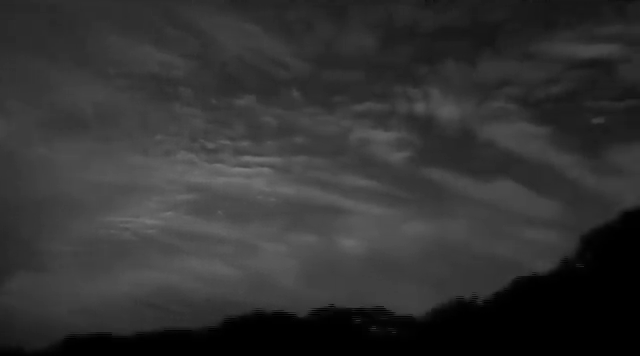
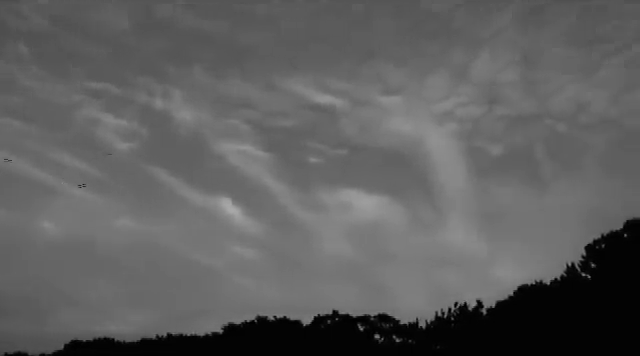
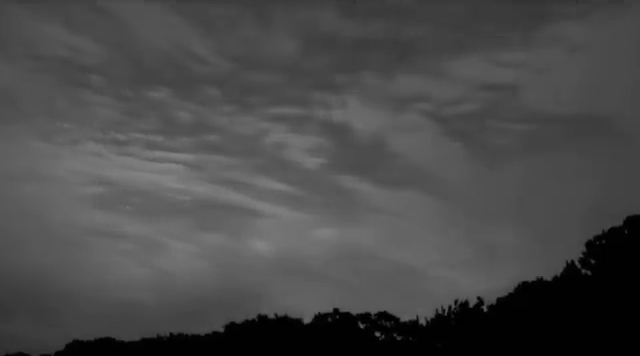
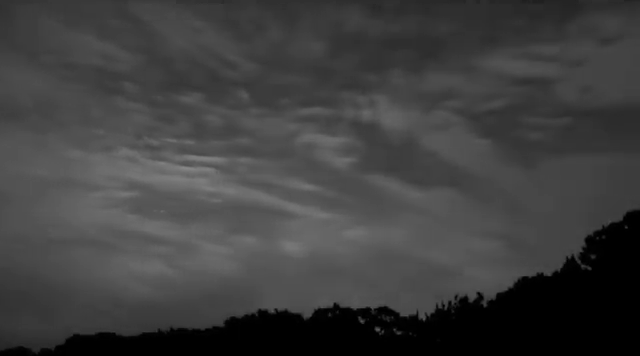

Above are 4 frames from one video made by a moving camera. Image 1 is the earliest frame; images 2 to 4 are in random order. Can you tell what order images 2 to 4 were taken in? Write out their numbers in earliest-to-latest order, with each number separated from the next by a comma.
4, 3, 2
